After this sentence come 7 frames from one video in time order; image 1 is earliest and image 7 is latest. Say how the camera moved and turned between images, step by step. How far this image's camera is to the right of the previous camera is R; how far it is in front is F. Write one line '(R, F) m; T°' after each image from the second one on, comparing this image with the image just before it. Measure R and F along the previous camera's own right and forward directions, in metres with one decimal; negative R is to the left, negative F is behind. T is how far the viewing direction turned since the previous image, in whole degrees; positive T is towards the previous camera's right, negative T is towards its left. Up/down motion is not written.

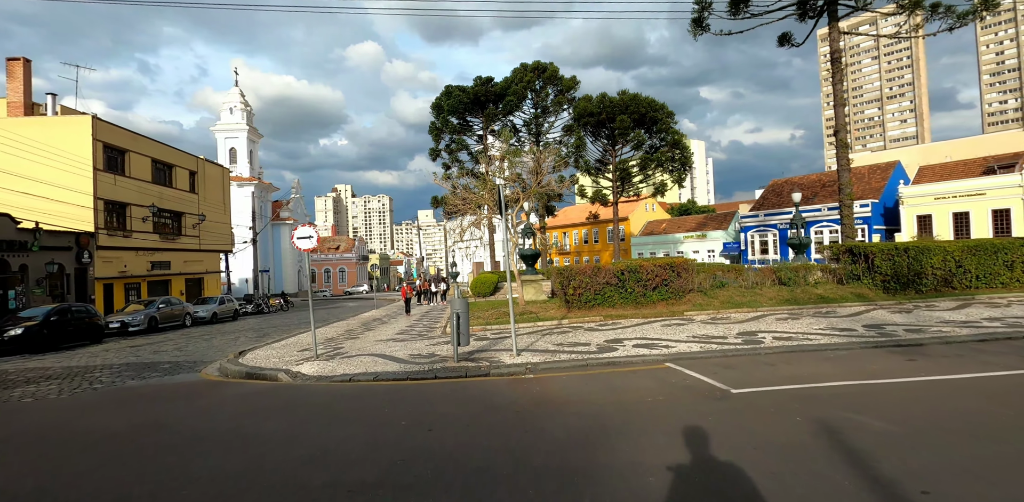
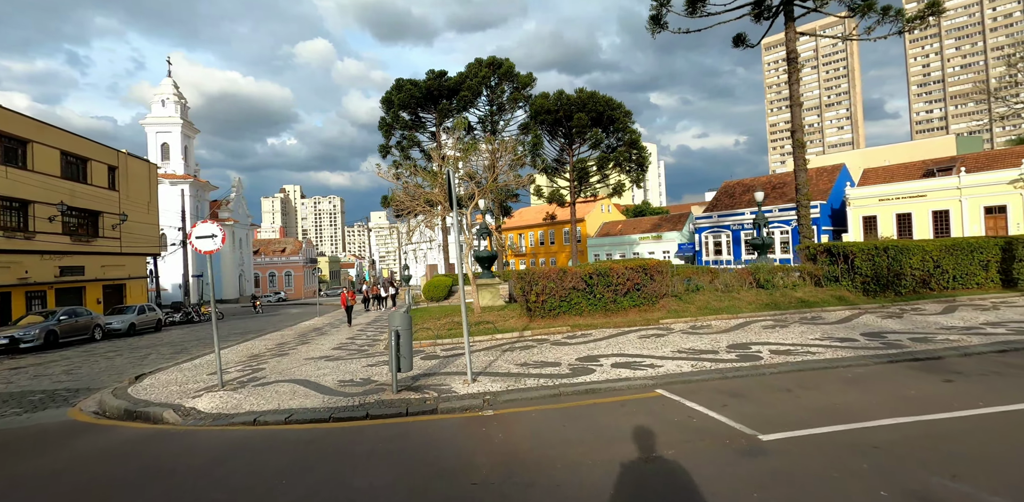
(0.0, +1.7) m; +5°
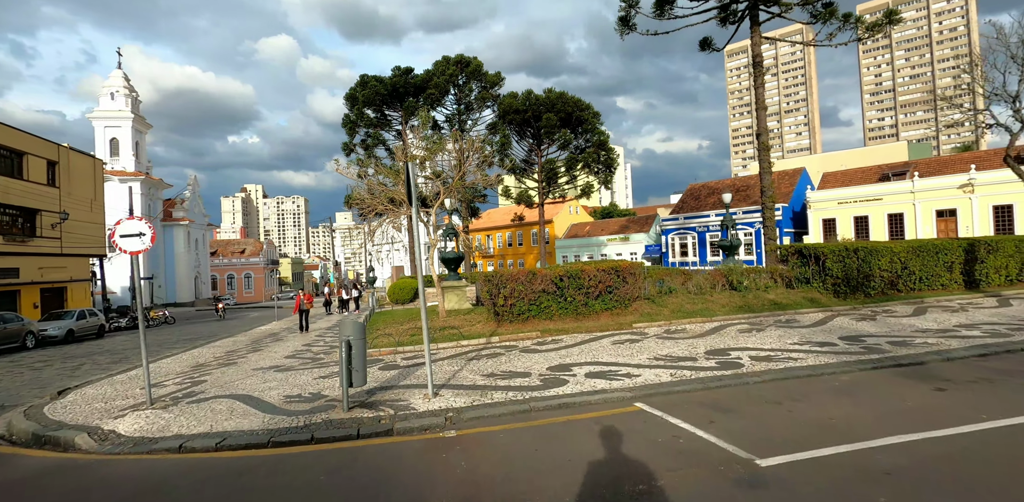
(0.0, +0.6) m; +3°
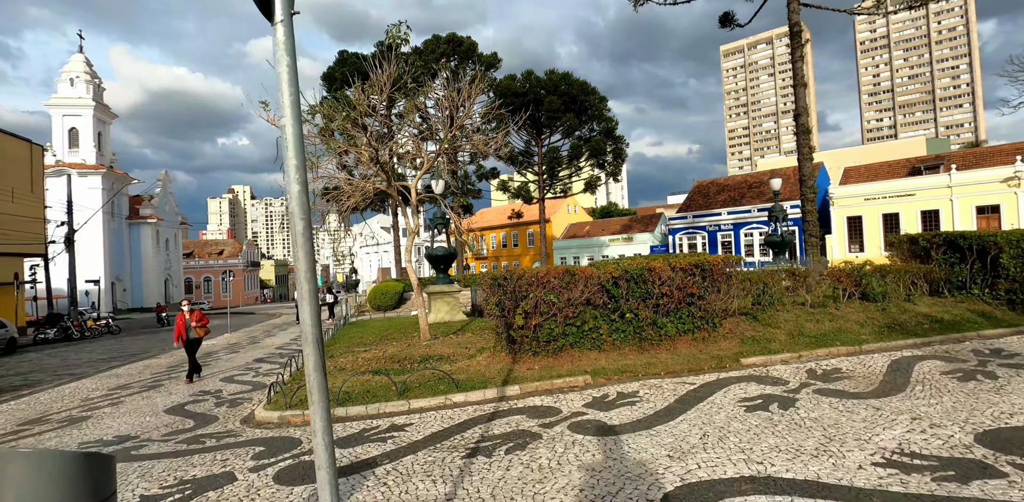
(-0.4, +4.6) m; +1°
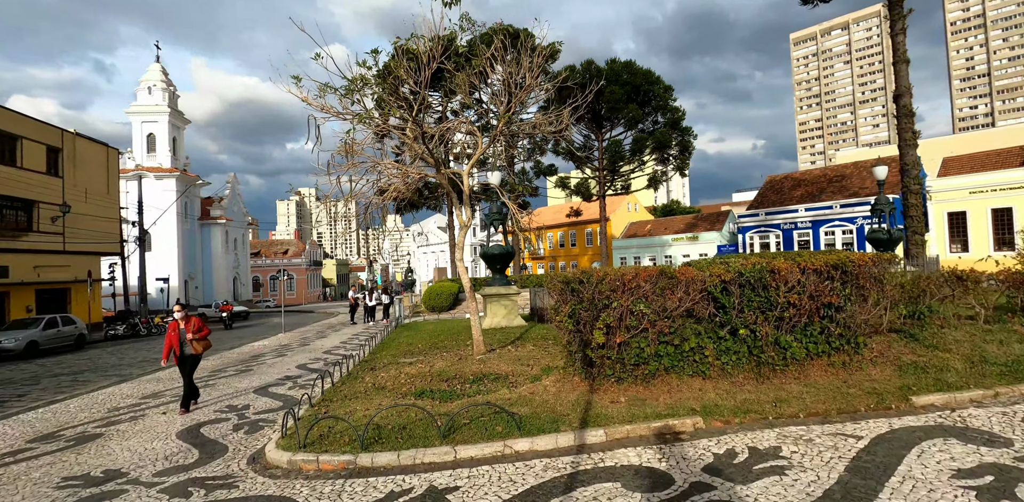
(-0.2, +1.6) m; -6°
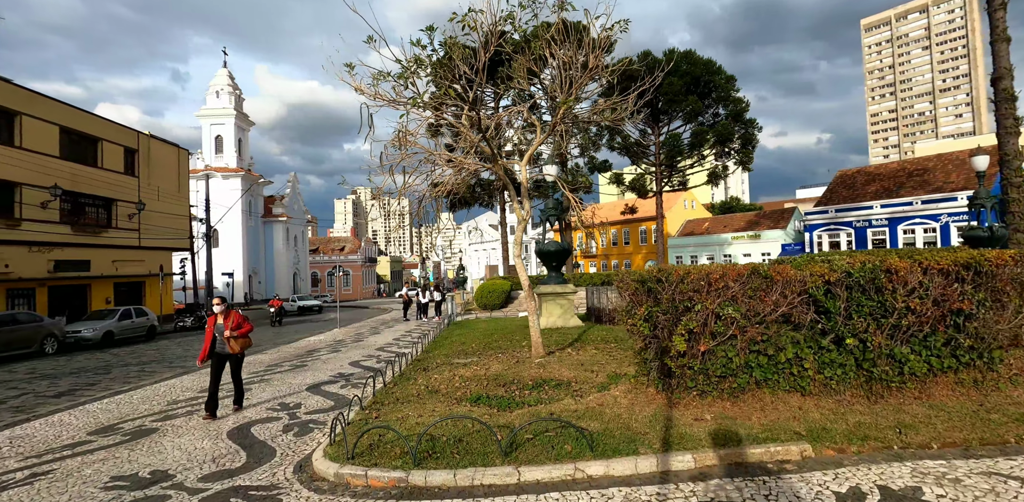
(-0.2, +0.5) m; -5°
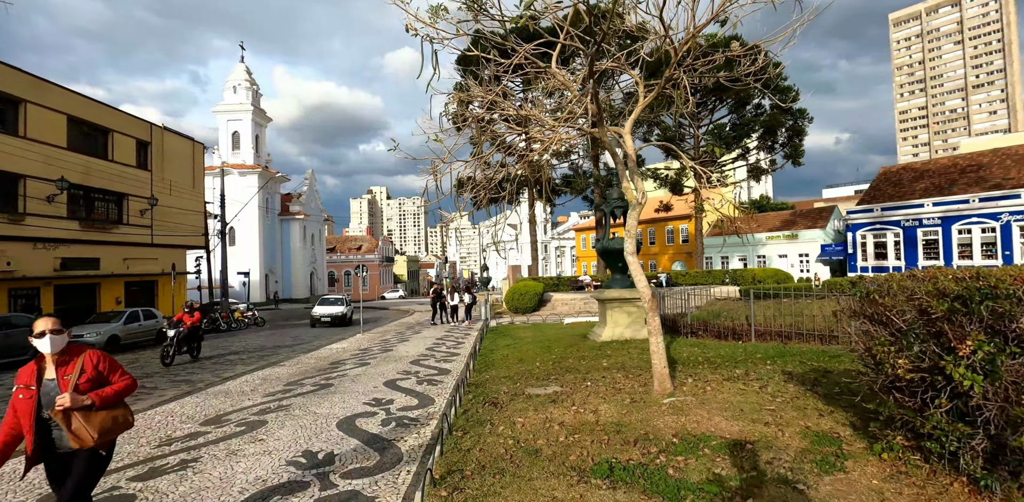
(-1.0, +2.1) m; -1°
